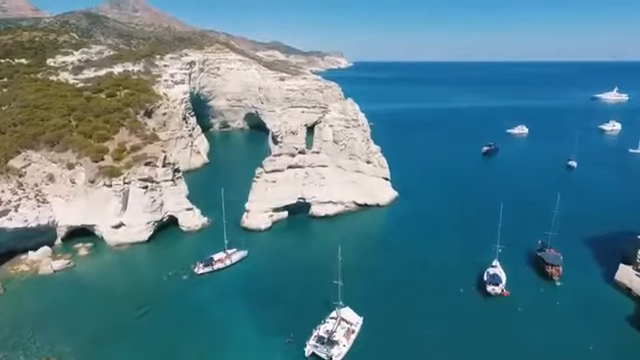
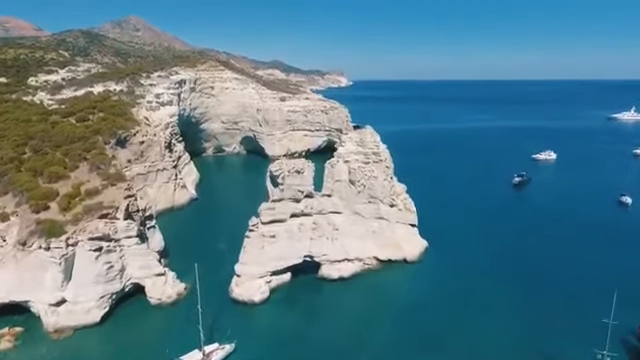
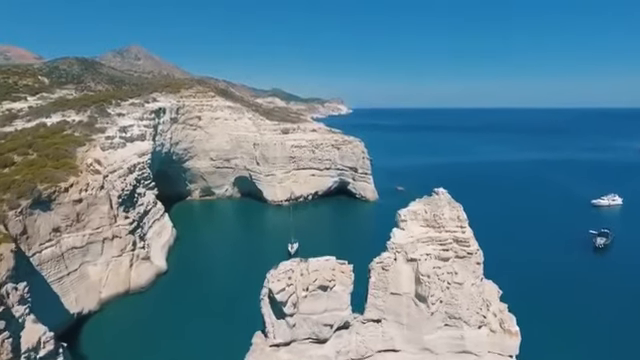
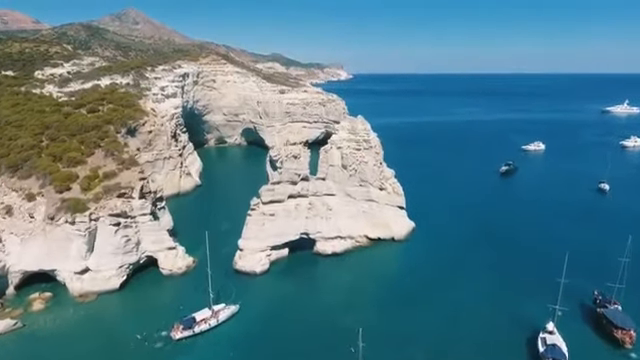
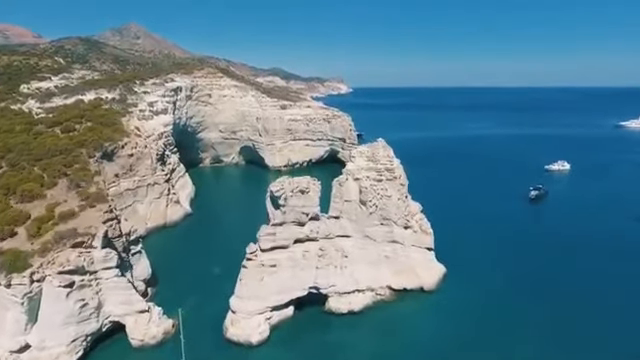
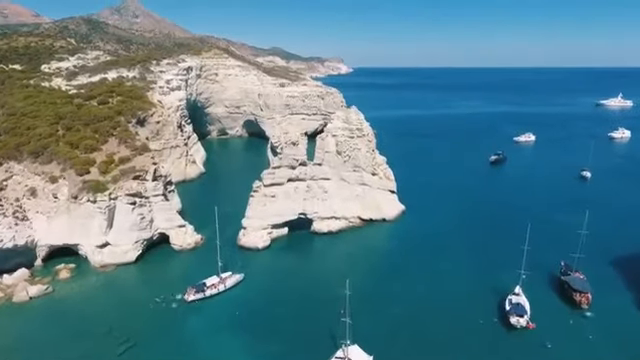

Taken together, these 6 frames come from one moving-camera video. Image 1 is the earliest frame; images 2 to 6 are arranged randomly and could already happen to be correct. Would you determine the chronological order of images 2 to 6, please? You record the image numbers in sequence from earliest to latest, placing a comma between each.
6, 4, 2, 5, 3
